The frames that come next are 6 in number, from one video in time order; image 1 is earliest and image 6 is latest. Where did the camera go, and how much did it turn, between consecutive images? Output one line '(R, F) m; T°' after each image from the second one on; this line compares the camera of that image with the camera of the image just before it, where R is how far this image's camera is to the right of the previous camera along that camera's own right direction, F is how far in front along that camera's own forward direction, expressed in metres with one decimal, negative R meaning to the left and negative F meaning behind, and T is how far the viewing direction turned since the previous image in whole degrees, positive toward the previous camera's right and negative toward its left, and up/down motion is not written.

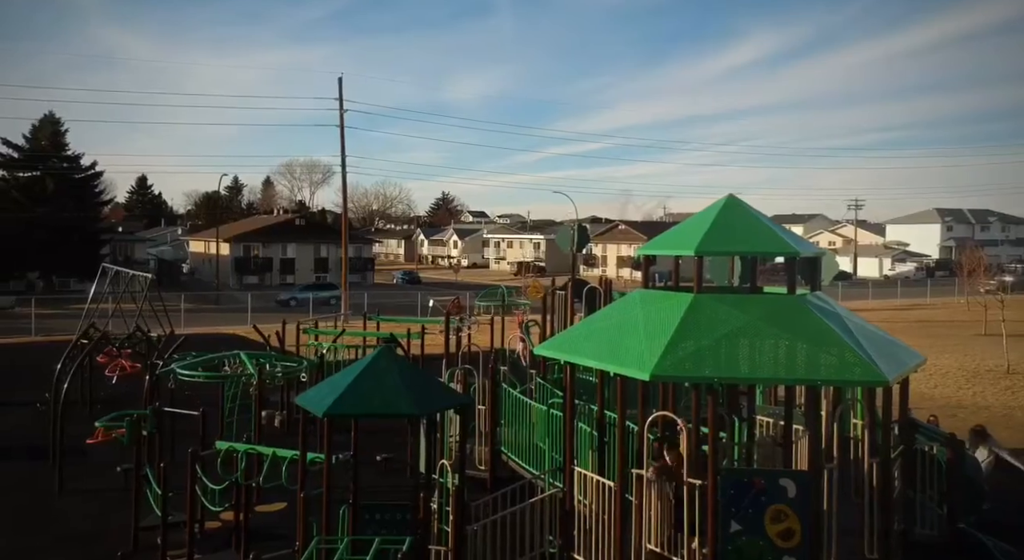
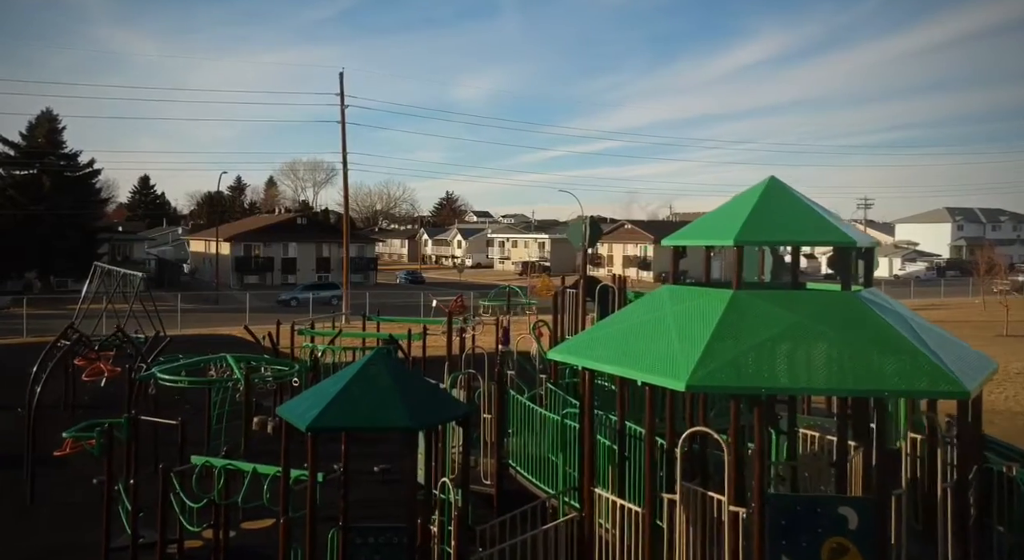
(0.0, +0.9) m; 0°
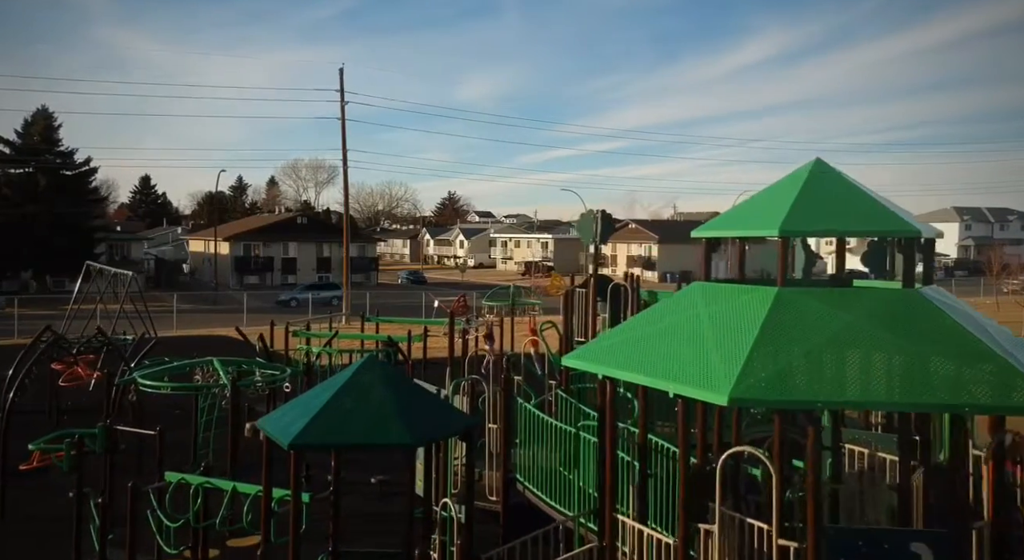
(-0.1, +0.8) m; 0°
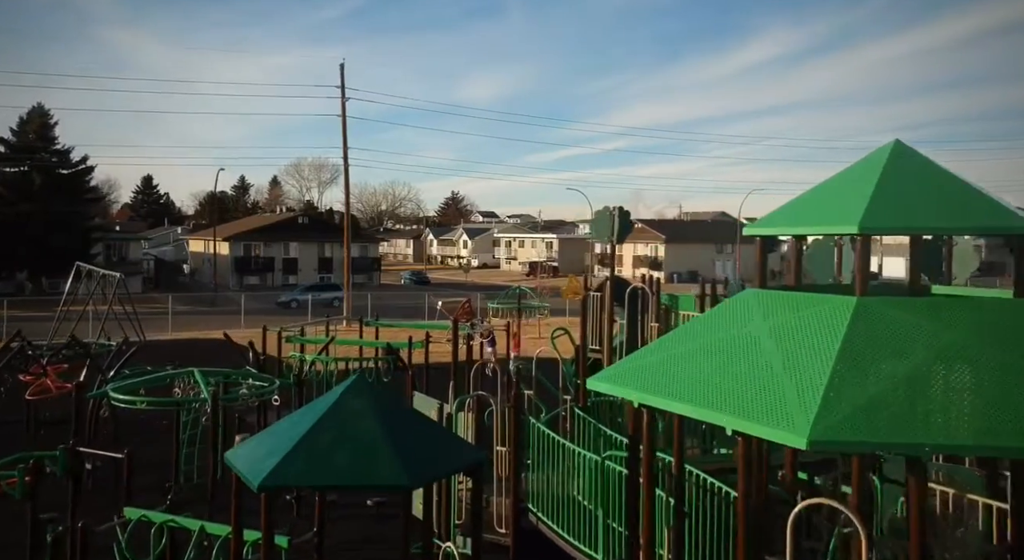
(-0.1, +0.9) m; 0°
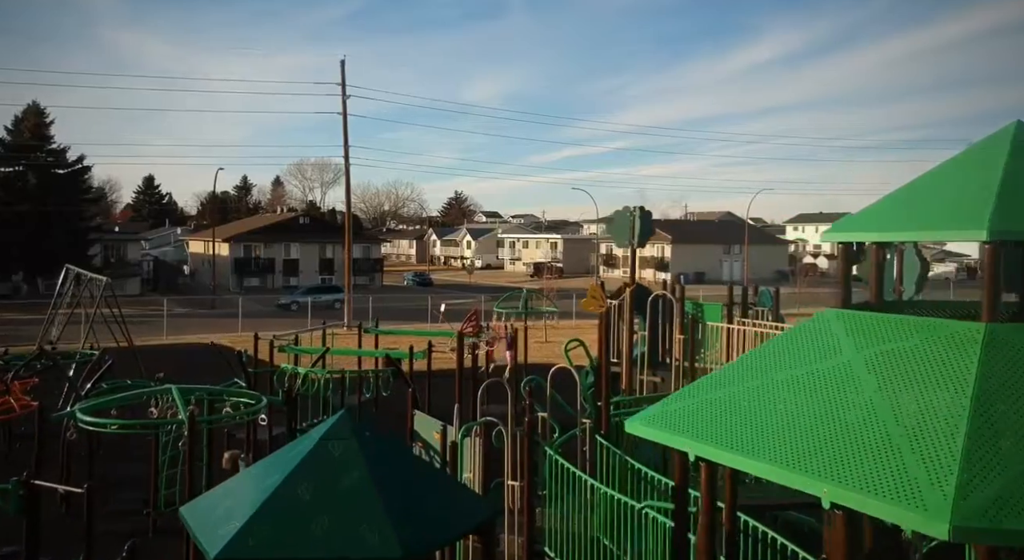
(-0.1, +0.9) m; 0°
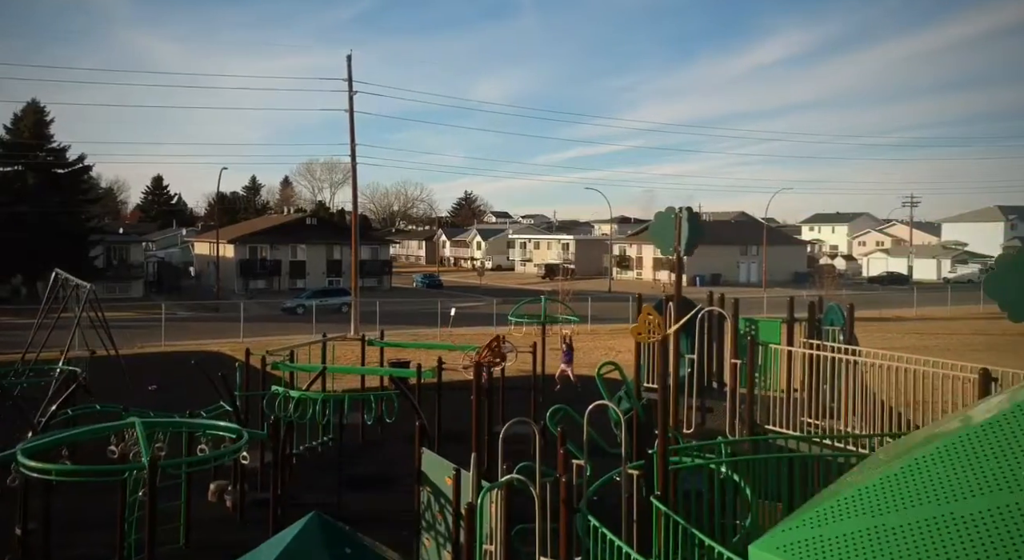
(-0.1, +1.4) m; -1°
